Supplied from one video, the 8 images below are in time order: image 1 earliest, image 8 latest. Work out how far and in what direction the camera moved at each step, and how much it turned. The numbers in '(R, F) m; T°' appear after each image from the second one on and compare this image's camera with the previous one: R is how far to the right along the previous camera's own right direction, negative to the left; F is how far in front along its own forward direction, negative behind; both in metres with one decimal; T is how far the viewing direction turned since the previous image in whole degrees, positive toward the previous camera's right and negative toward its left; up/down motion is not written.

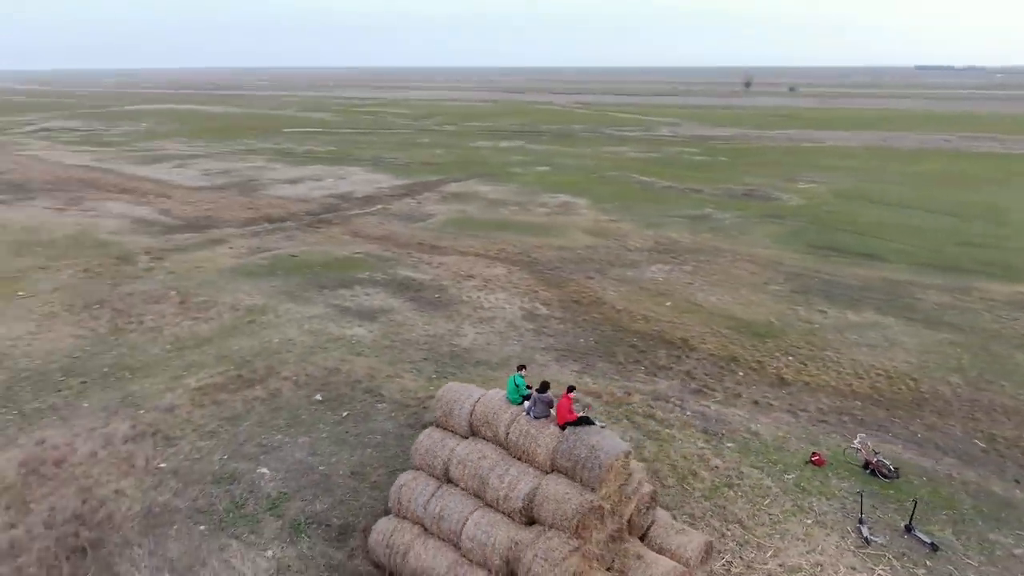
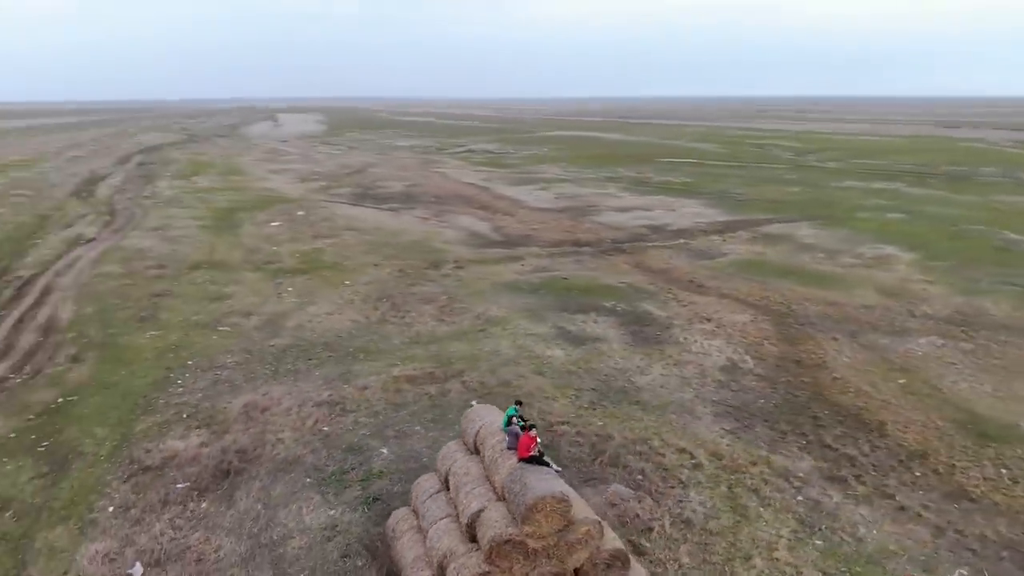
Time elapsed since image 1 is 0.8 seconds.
(+5.4, +0.5) m; -29°
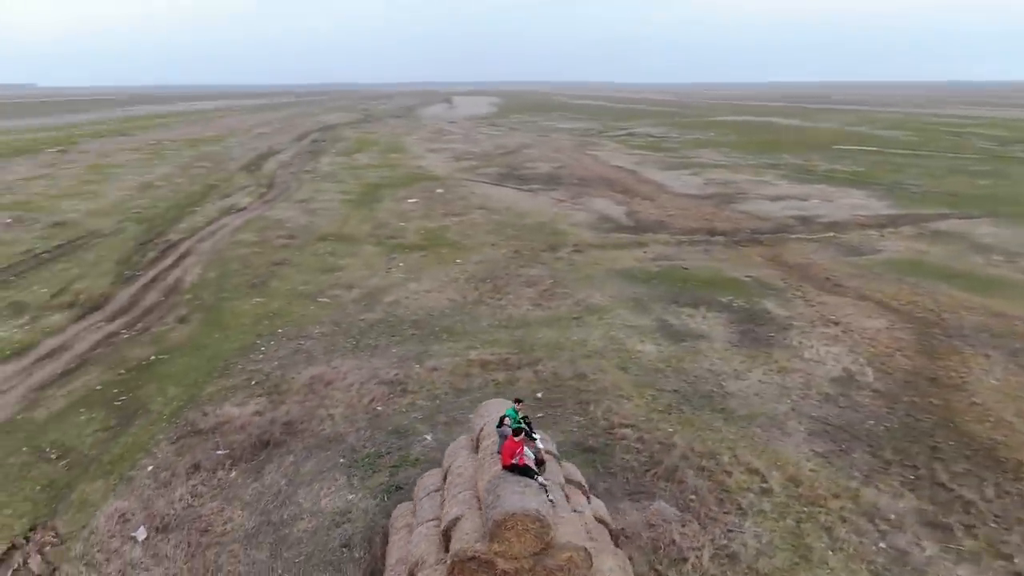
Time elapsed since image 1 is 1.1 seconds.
(+2.0, +1.5) m; -12°
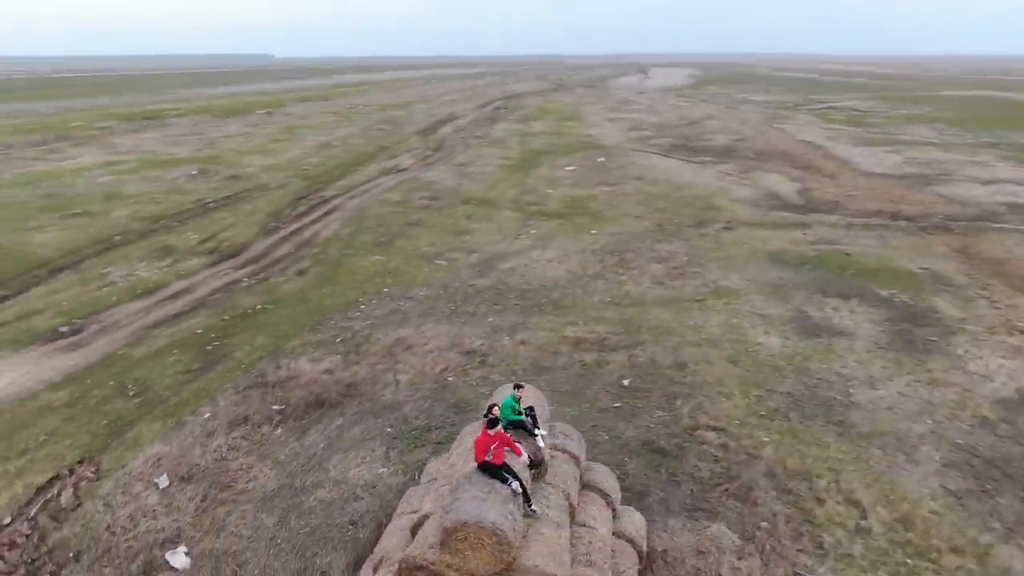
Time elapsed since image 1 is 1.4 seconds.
(+1.9, +1.8) m; -14°
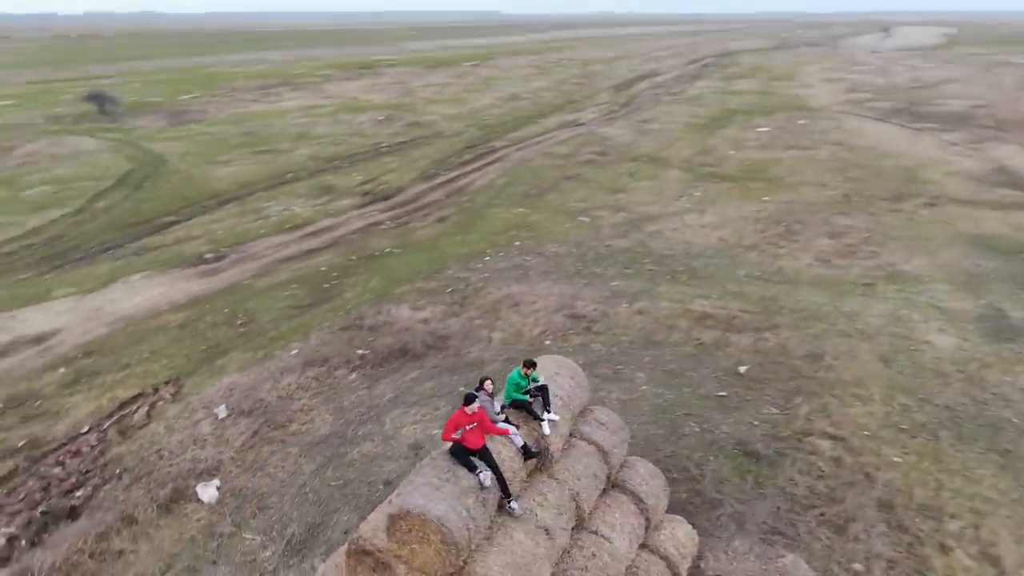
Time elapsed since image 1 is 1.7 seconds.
(+1.7, +1.6) m; -15°
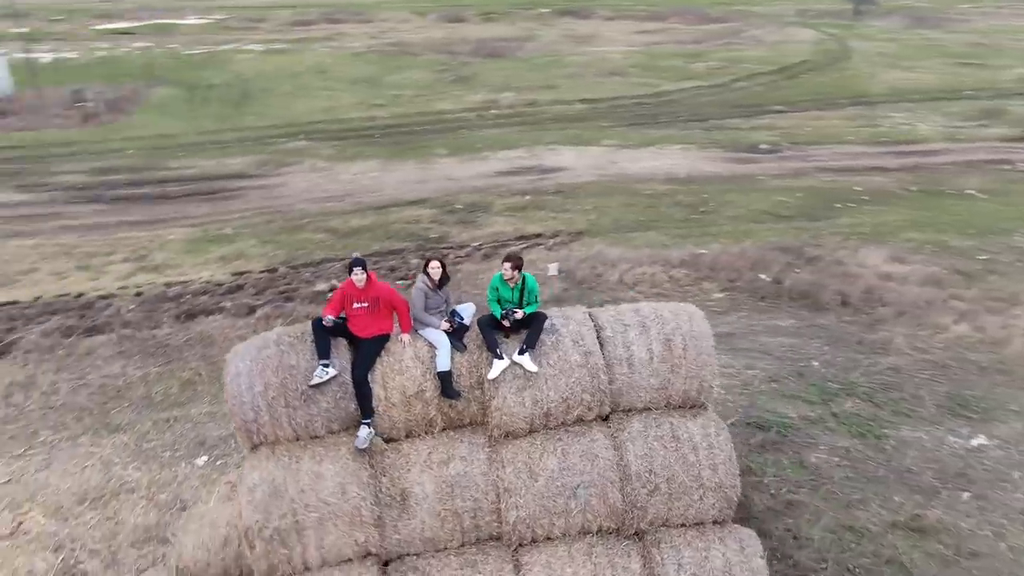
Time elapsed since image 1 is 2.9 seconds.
(+3.6, +4.3) m; -51°
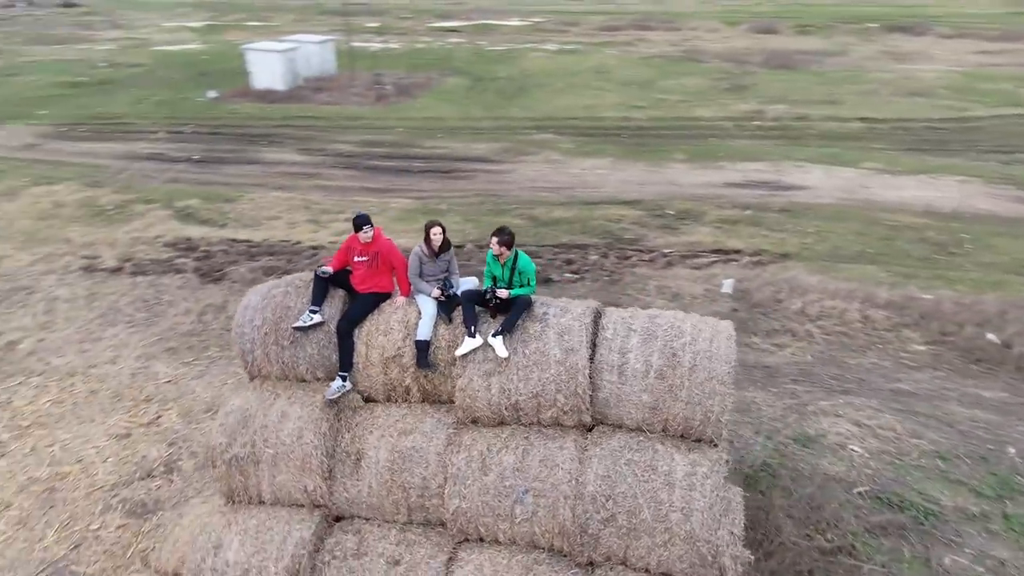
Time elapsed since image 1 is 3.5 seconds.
(+1.6, +0.6) m; -21°
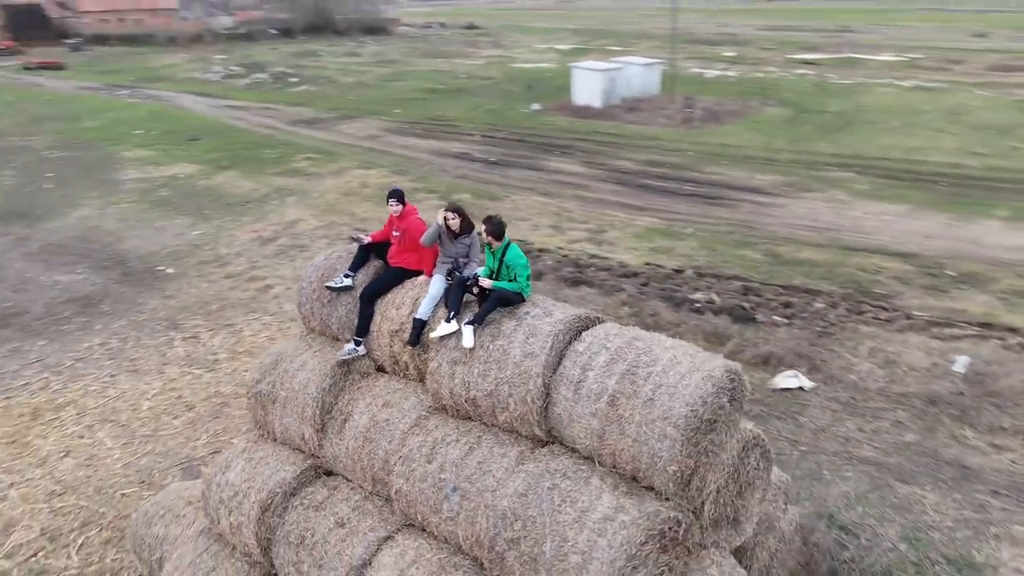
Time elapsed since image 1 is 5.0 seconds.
(+1.8, +0.6) m; -25°
